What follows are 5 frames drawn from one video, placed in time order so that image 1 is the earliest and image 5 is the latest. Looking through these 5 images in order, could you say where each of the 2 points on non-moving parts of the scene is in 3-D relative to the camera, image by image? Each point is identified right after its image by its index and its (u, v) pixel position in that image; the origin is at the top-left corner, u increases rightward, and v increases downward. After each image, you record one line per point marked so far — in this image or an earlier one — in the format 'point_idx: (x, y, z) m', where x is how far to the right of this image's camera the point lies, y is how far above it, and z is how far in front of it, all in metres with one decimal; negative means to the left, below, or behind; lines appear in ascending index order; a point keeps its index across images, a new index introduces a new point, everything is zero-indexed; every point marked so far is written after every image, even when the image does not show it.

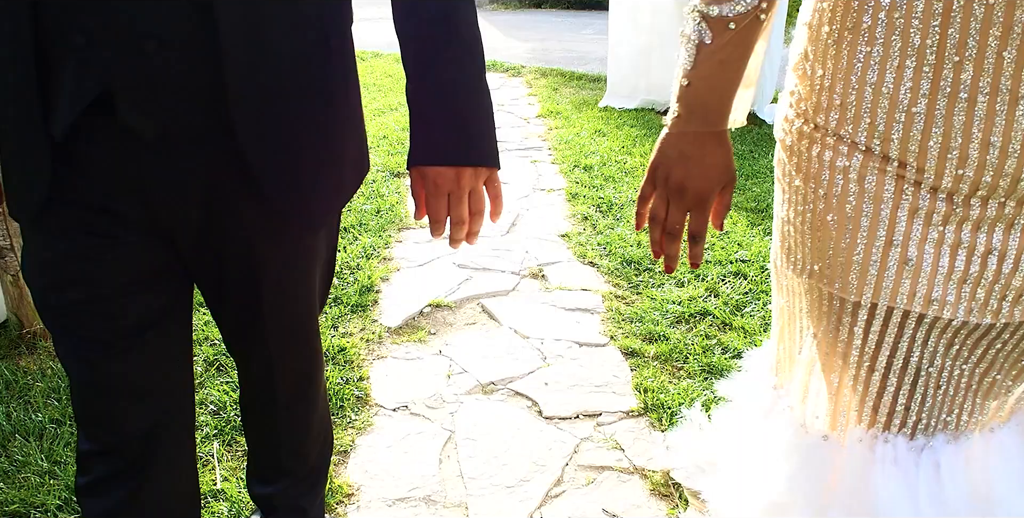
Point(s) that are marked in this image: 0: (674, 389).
0: (+0.4, -0.3, +1.8) m
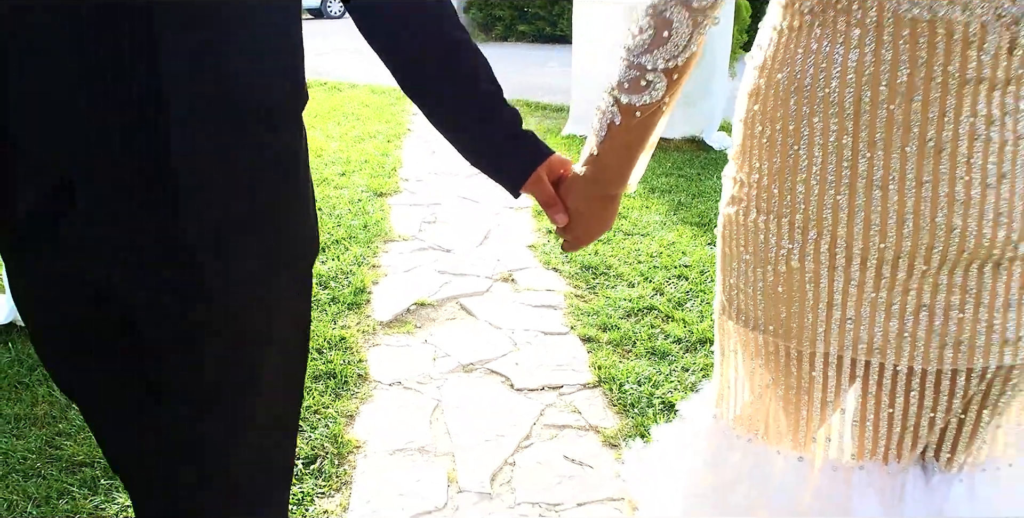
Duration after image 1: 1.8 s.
0: (+0.4, -0.3, +2.2) m
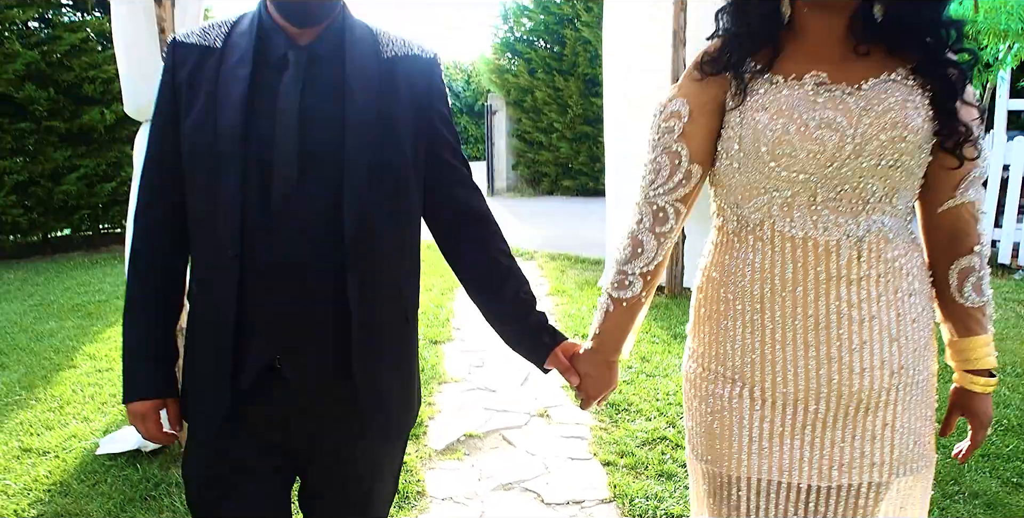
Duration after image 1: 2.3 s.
0: (+0.5, -0.9, +2.6) m
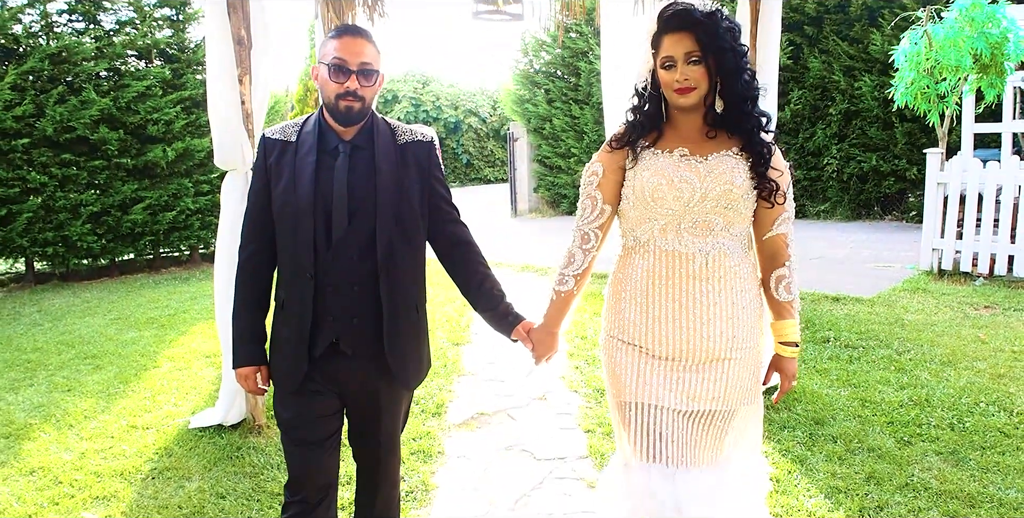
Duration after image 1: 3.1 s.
0: (+0.5, -0.9, +3.4) m
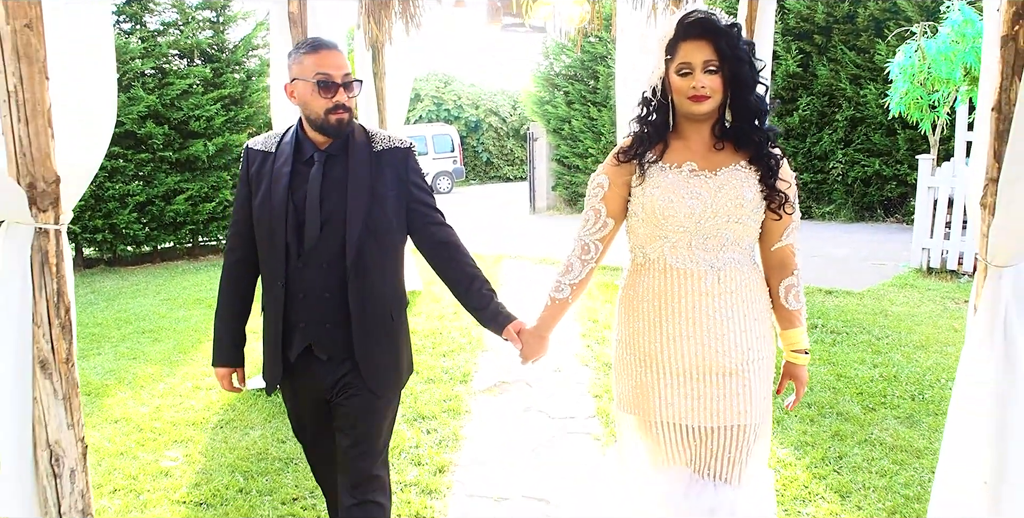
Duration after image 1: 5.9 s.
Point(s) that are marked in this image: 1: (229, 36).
0: (+0.6, -0.8, +3.9) m
1: (-3.9, +3.1, +9.7) m
